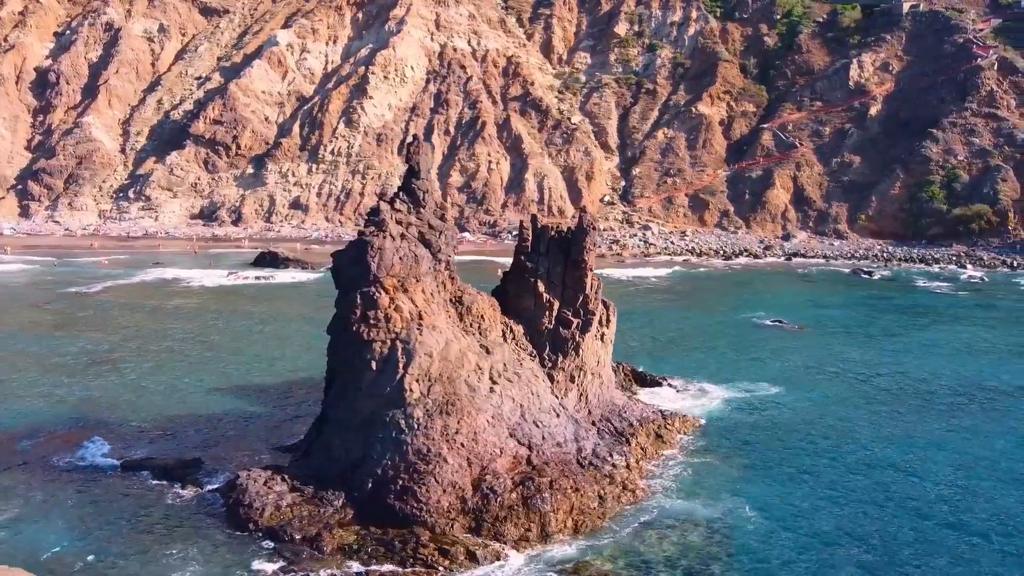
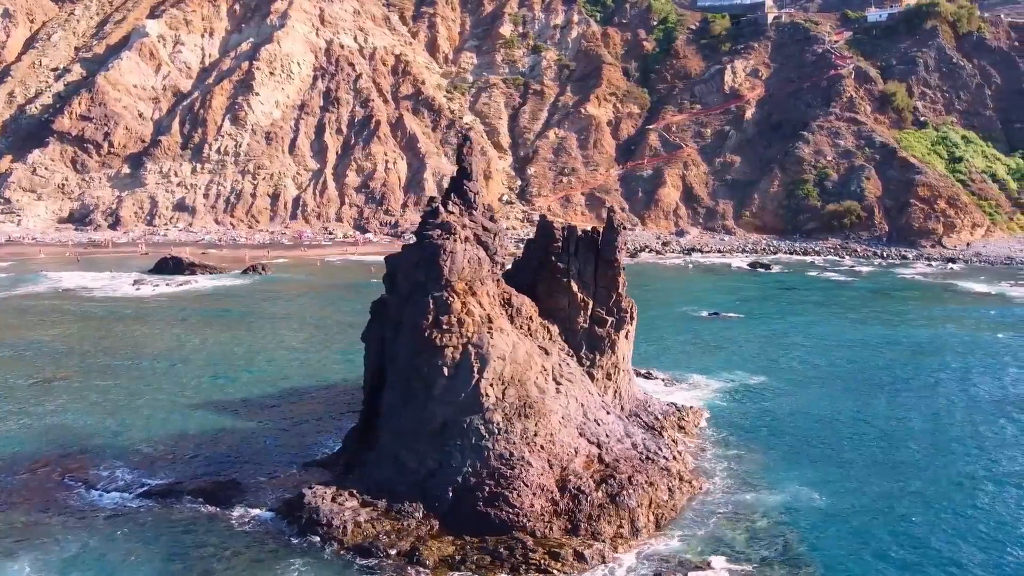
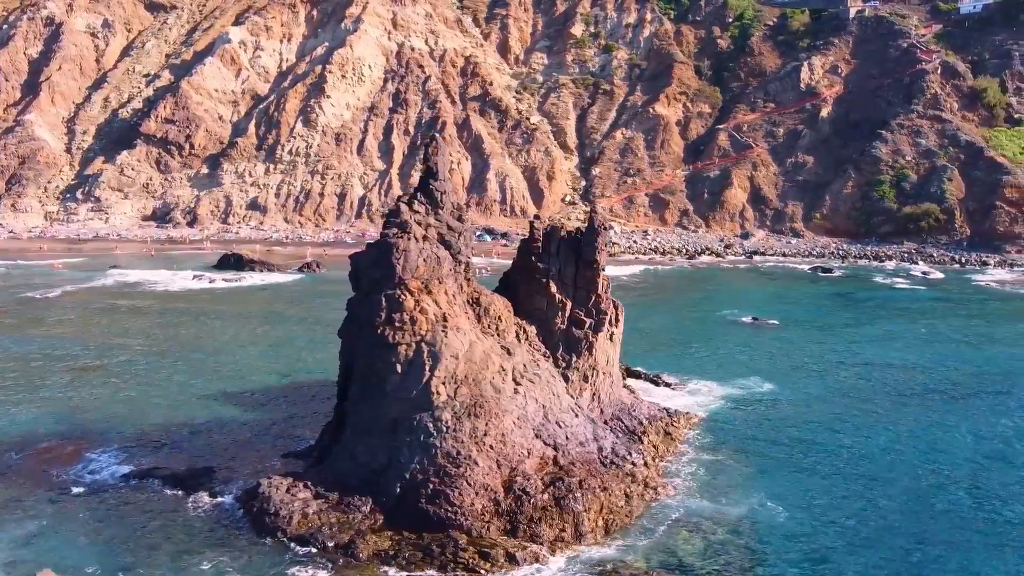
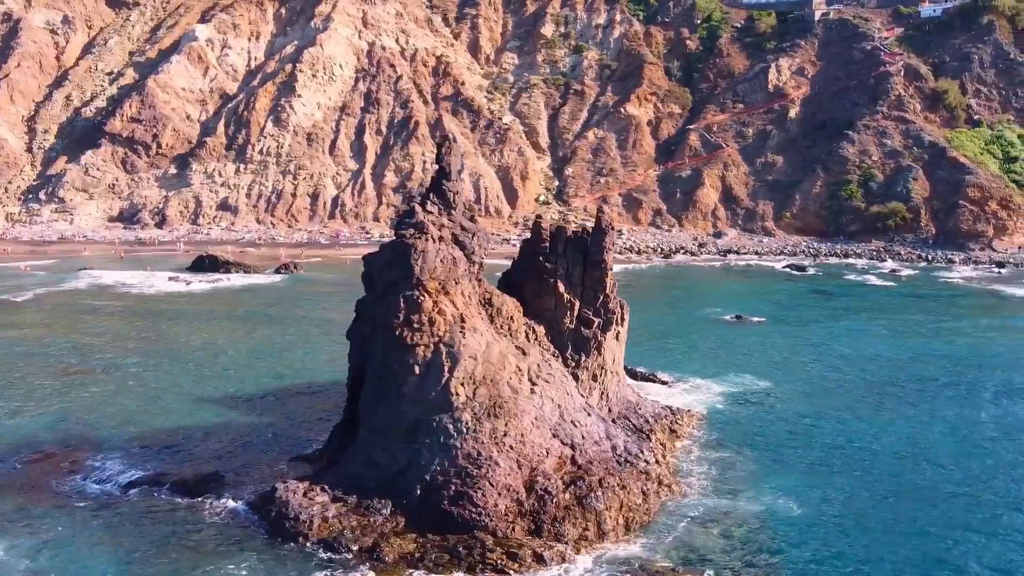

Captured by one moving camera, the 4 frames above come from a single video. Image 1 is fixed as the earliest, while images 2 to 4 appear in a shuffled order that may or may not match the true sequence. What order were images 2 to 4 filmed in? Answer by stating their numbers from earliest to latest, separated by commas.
3, 4, 2
